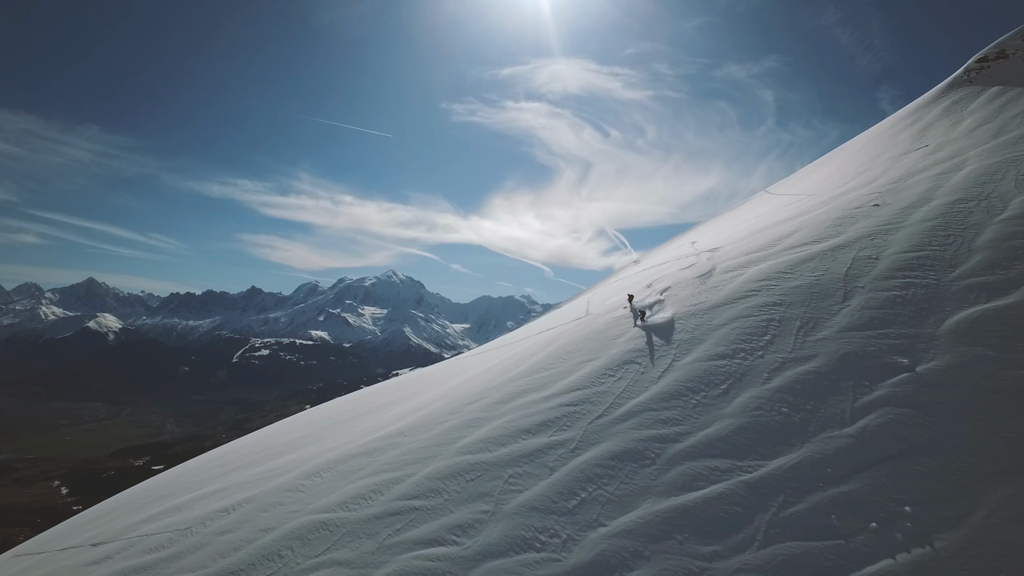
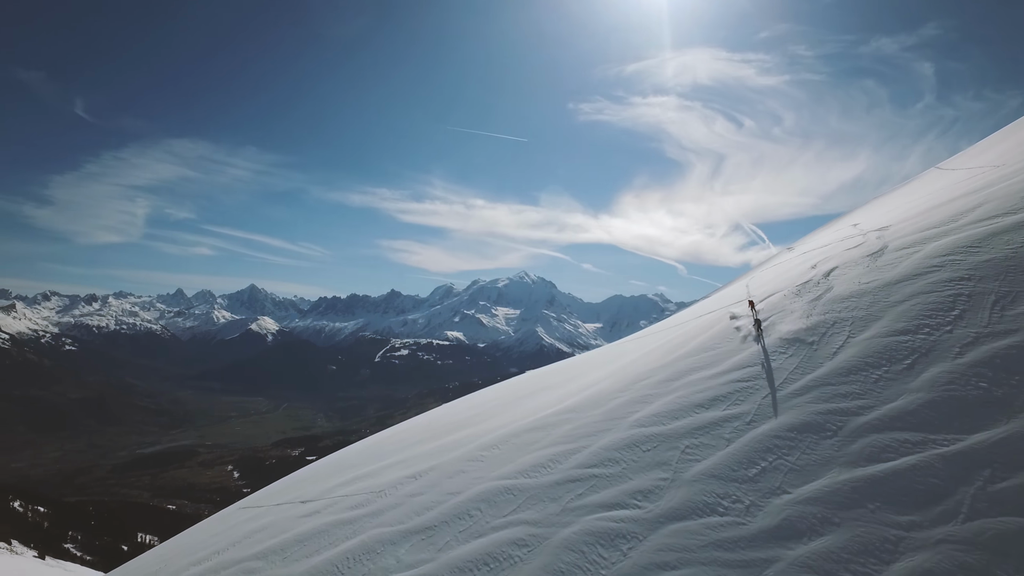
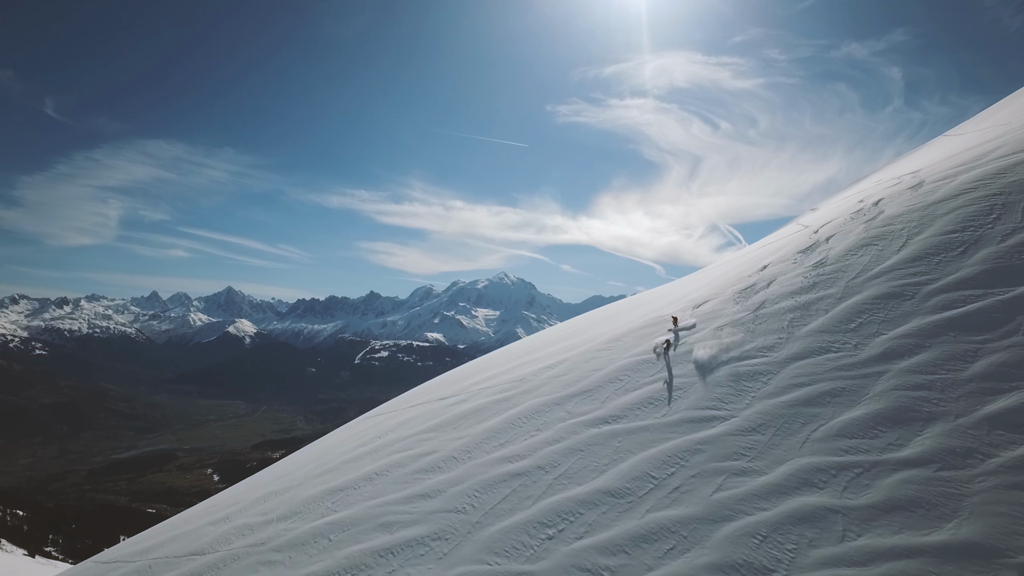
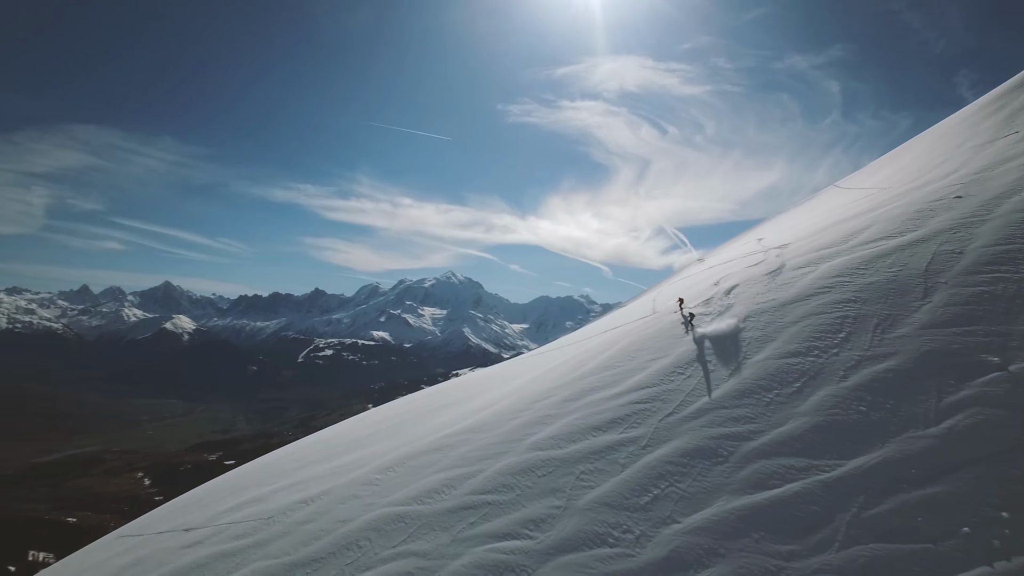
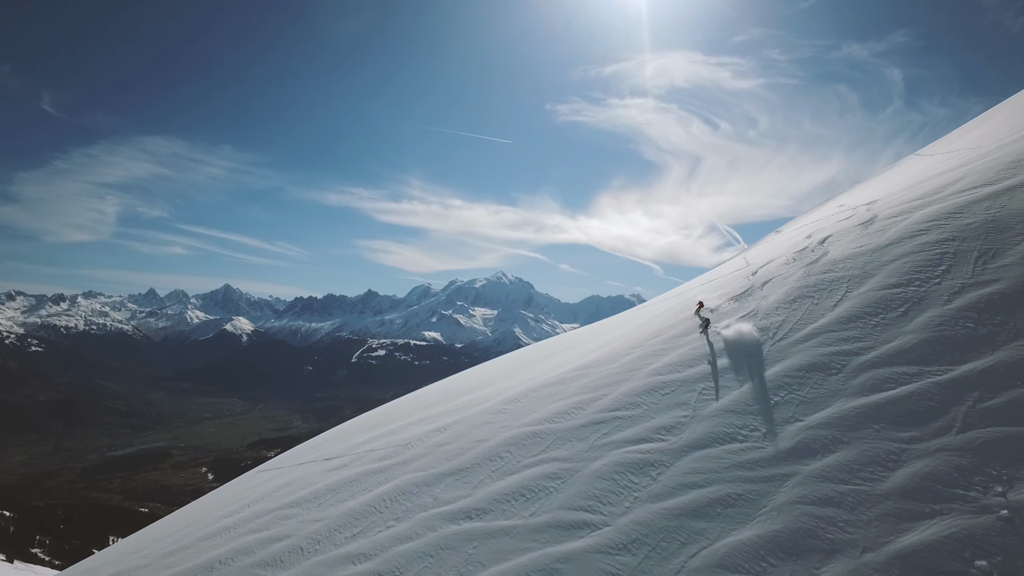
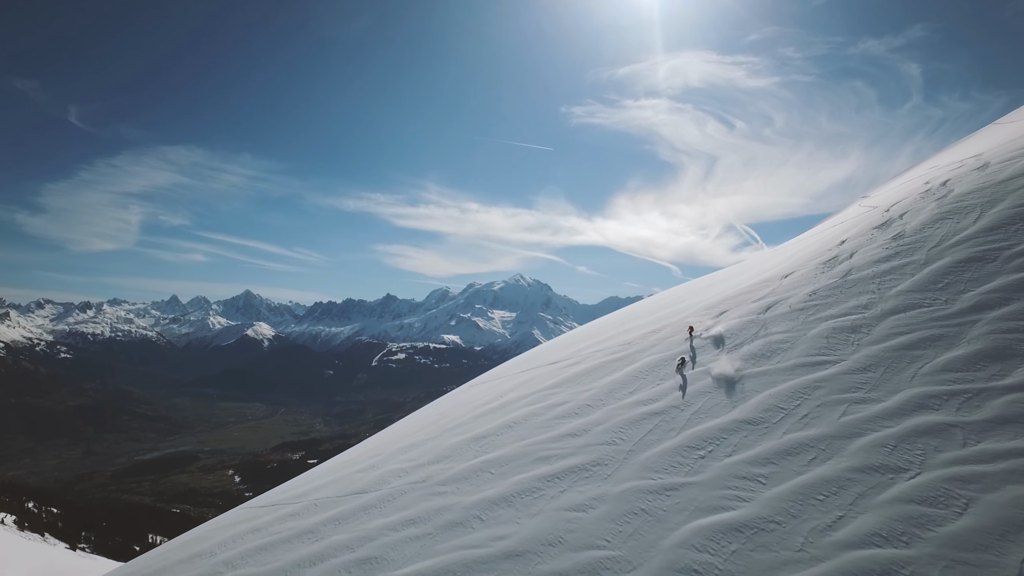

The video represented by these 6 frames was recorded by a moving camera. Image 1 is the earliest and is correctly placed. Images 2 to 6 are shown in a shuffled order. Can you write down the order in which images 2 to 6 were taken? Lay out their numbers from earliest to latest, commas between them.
4, 2, 5, 3, 6
